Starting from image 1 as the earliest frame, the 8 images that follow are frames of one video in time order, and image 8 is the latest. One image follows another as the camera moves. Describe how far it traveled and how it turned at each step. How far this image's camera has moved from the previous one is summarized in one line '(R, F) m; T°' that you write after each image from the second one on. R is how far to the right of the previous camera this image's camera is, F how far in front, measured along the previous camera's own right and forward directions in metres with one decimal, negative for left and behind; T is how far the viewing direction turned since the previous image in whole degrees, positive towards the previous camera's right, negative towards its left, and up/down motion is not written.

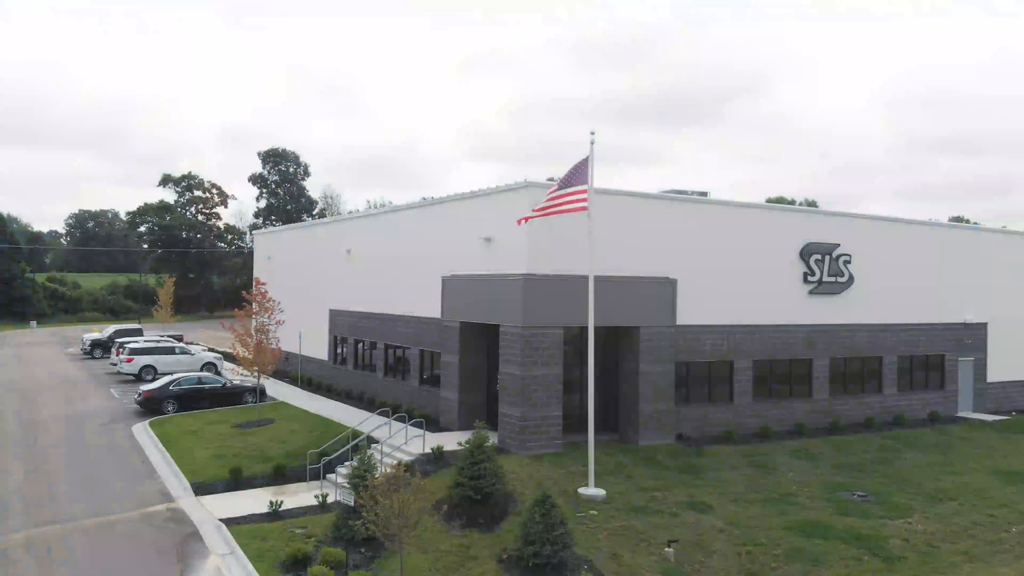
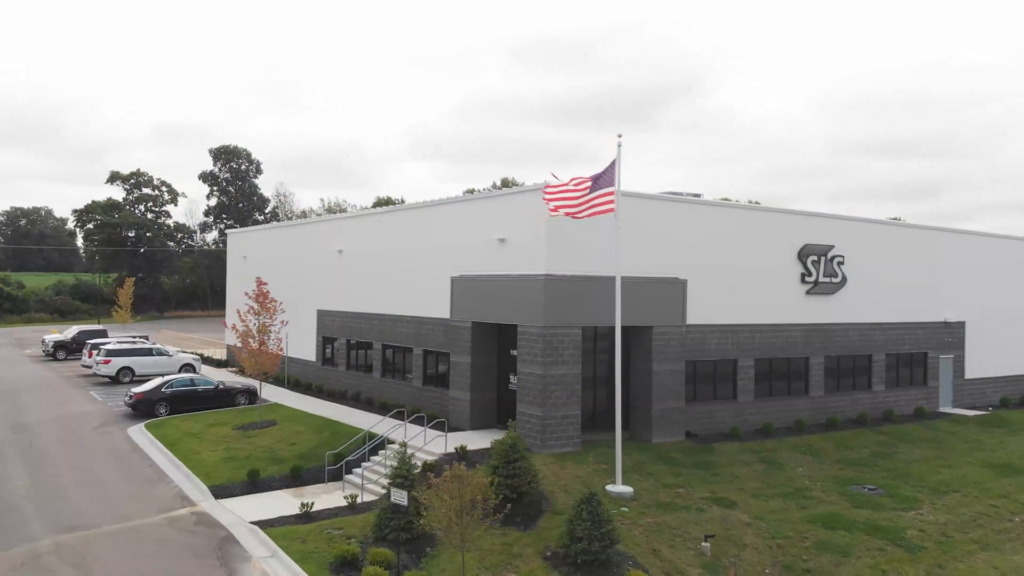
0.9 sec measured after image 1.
(-1.4, 0.0) m; +3°
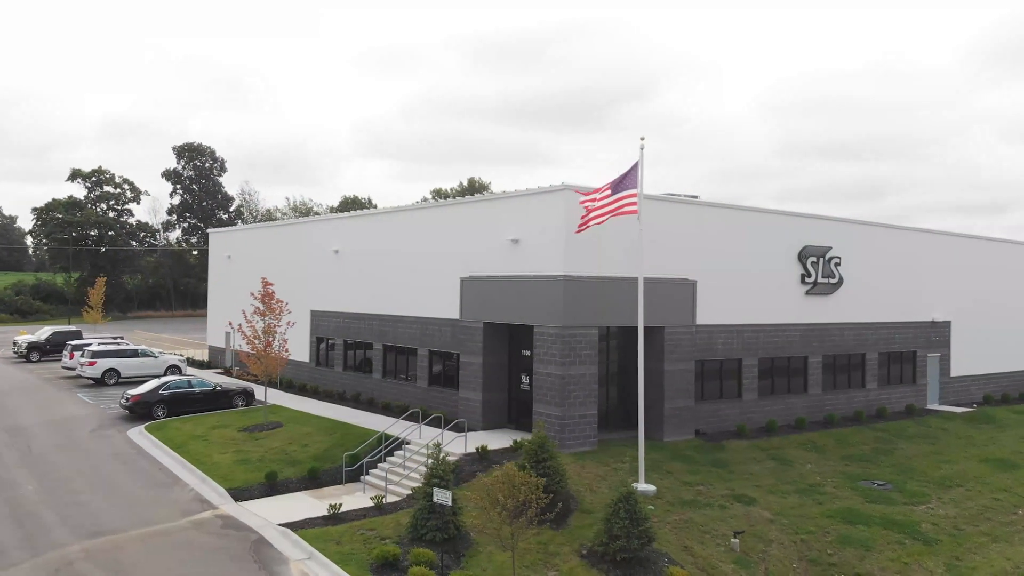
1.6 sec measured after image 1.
(-1.1, -0.1) m; +2°
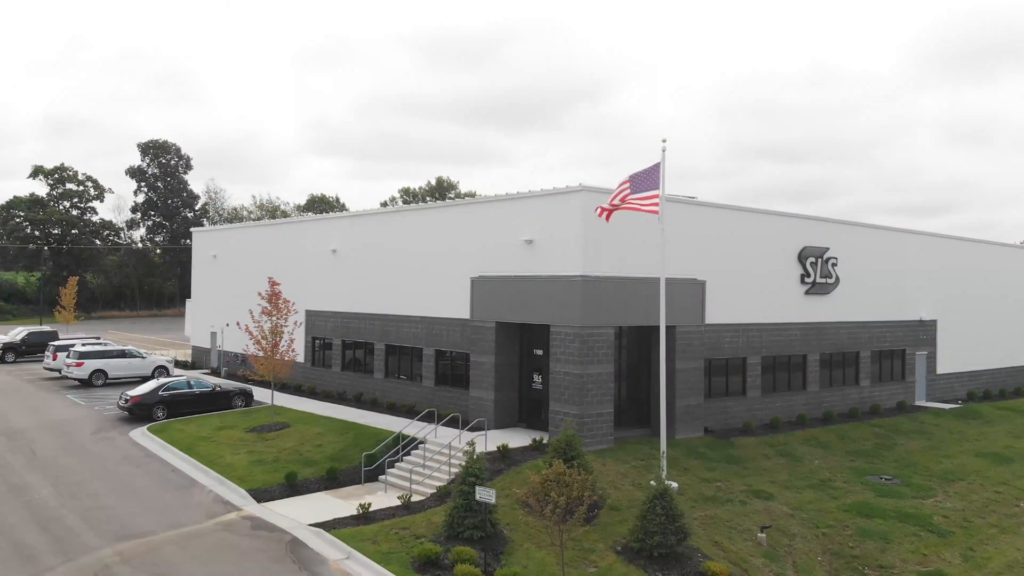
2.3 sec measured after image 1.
(-1.1, -0.1) m; +2°
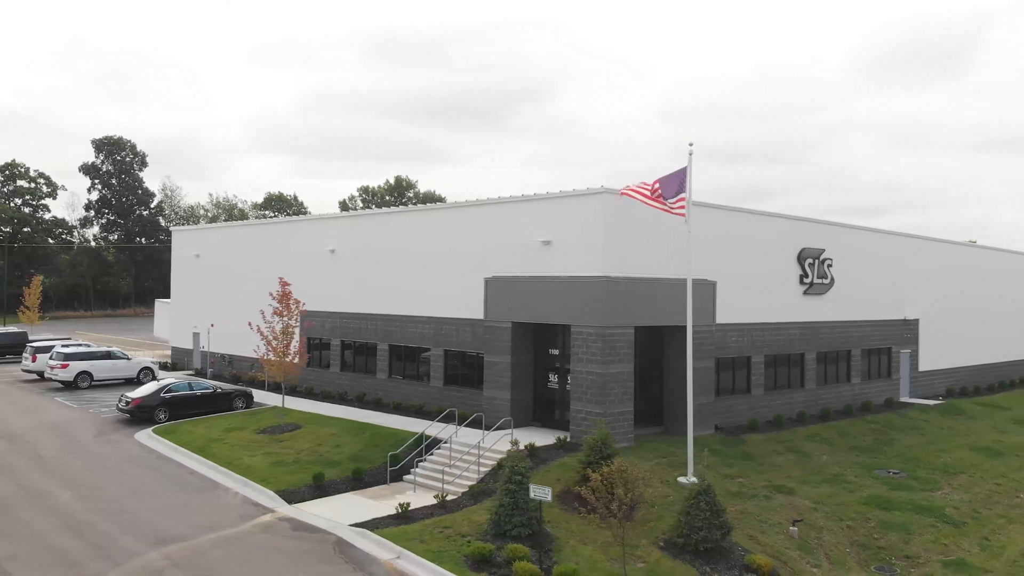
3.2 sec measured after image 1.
(-1.4, -0.1) m; +3°
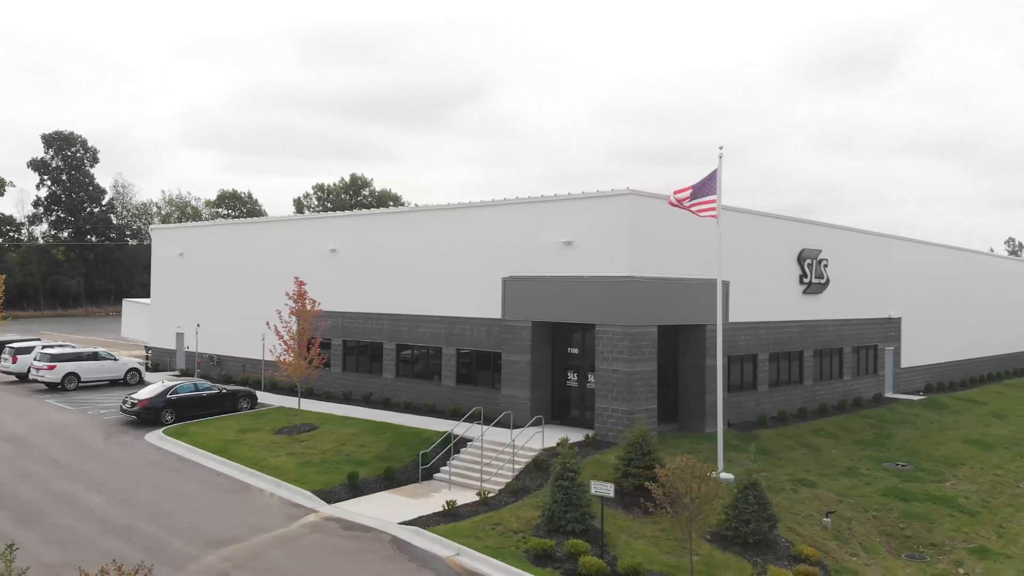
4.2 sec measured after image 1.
(-1.6, -0.2) m; +3°
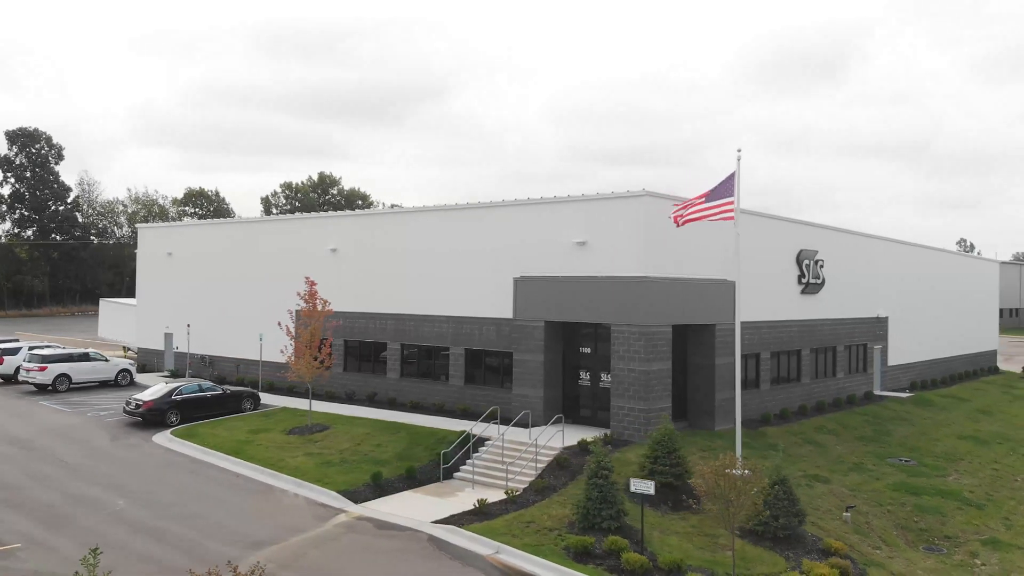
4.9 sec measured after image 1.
(-1.1, -0.1) m; +2°
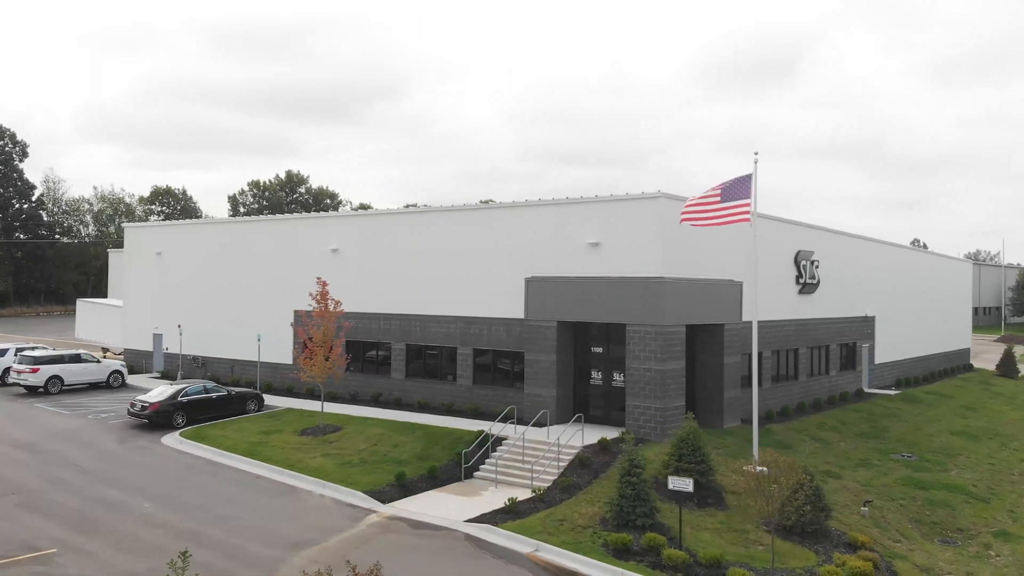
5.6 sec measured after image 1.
(-1.1, -0.2) m; +2°
